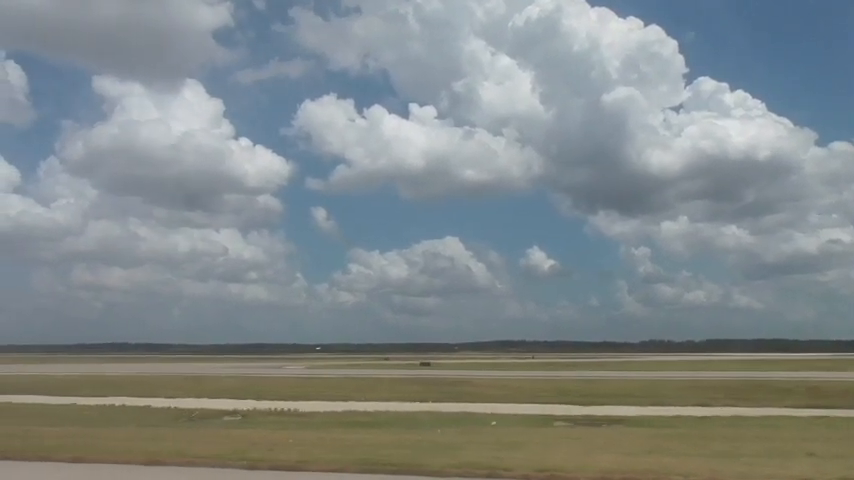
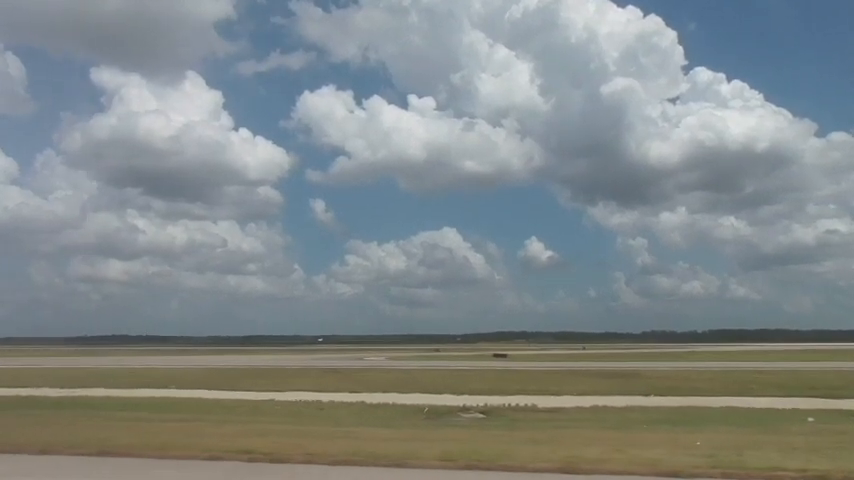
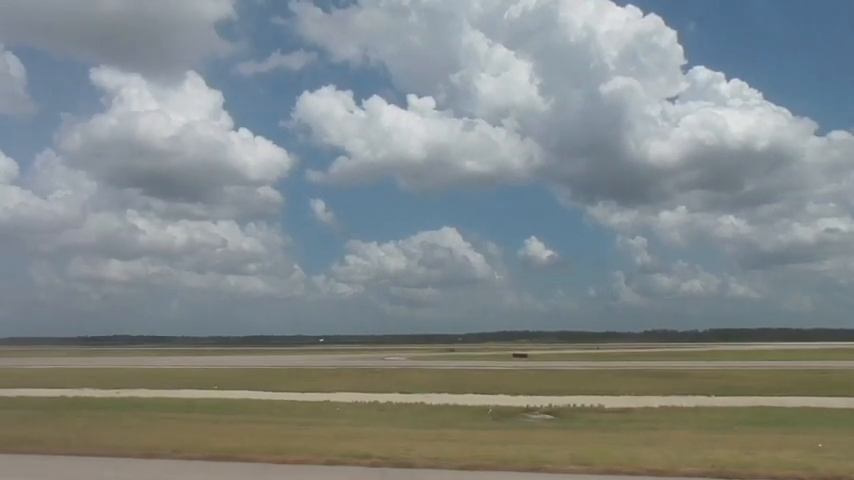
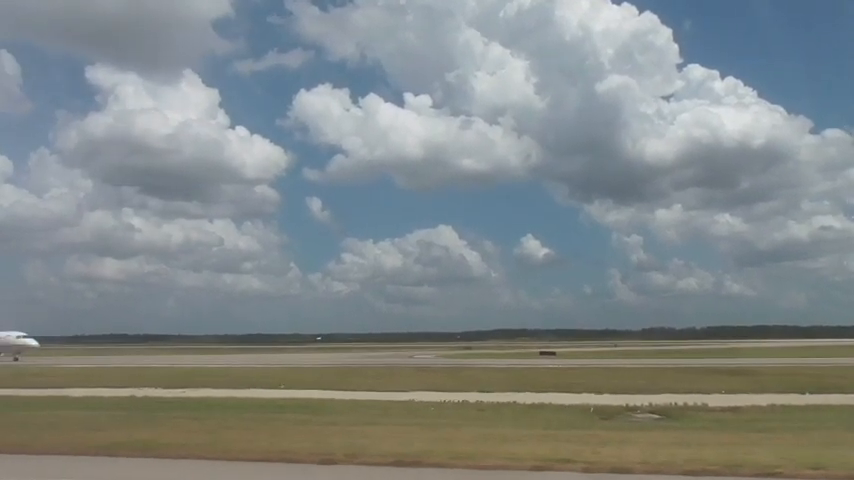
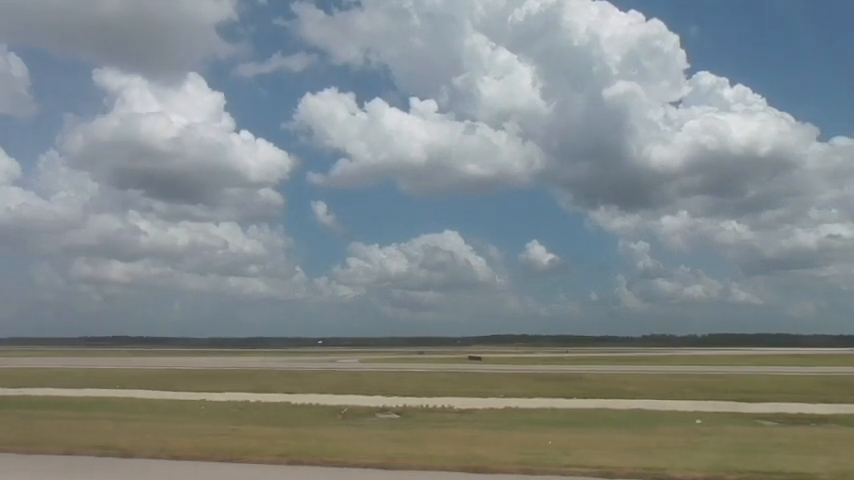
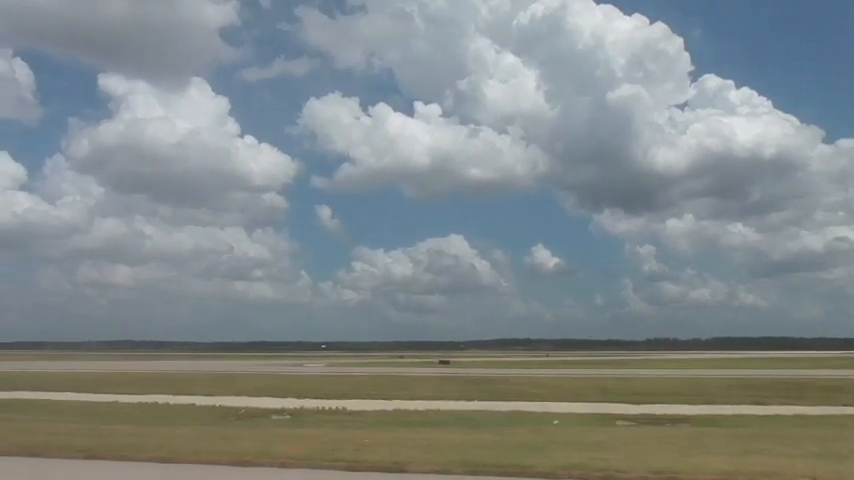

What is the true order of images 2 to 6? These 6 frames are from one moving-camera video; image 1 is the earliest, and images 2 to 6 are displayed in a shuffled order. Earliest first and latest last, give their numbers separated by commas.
6, 5, 2, 3, 4
